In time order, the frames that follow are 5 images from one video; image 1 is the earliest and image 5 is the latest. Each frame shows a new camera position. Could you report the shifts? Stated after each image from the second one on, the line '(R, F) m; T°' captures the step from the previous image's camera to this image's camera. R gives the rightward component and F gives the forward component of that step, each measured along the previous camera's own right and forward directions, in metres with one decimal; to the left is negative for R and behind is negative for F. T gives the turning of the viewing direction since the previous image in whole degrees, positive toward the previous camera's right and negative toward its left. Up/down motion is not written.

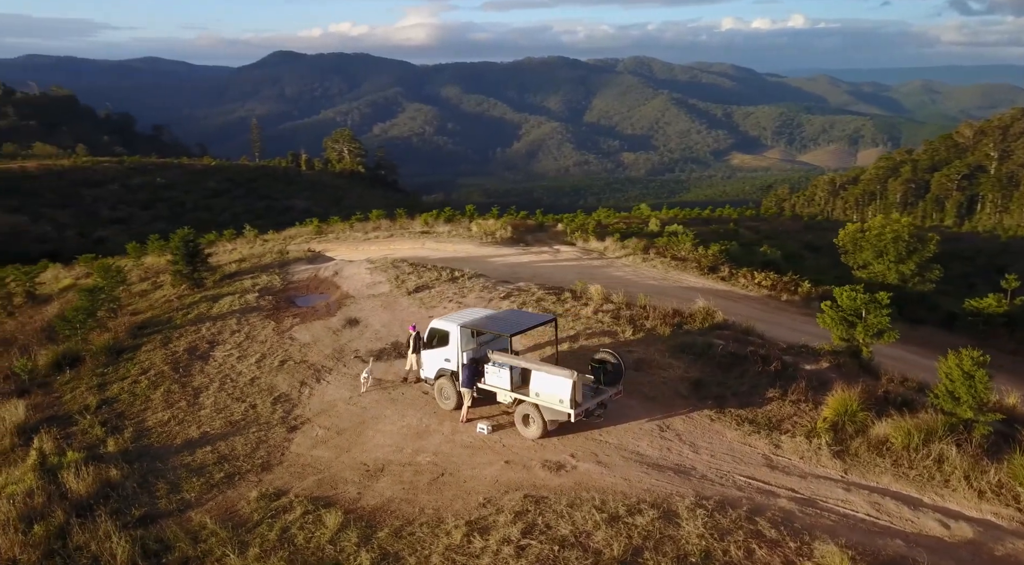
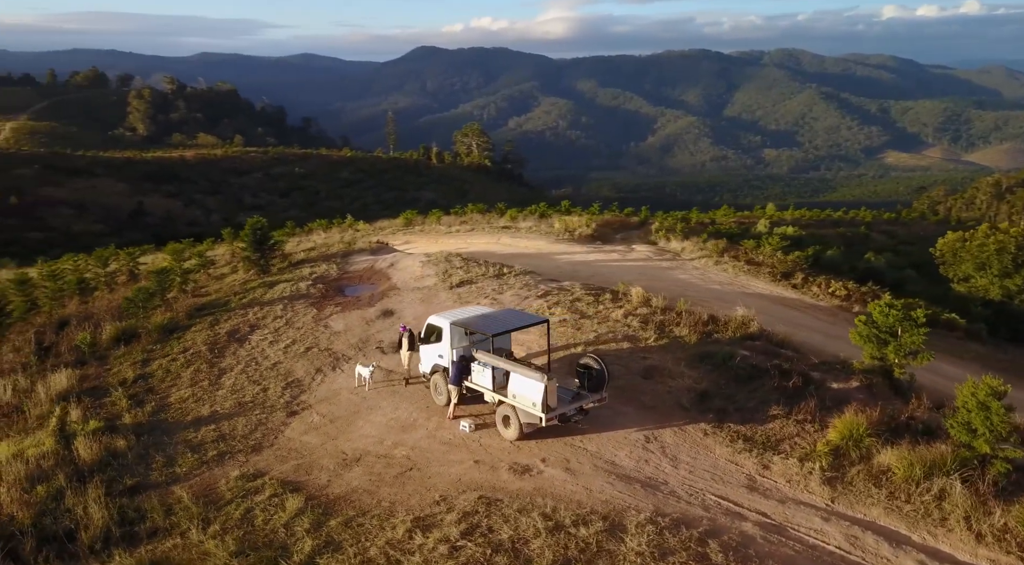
(+1.2, +0.2) m; -8°
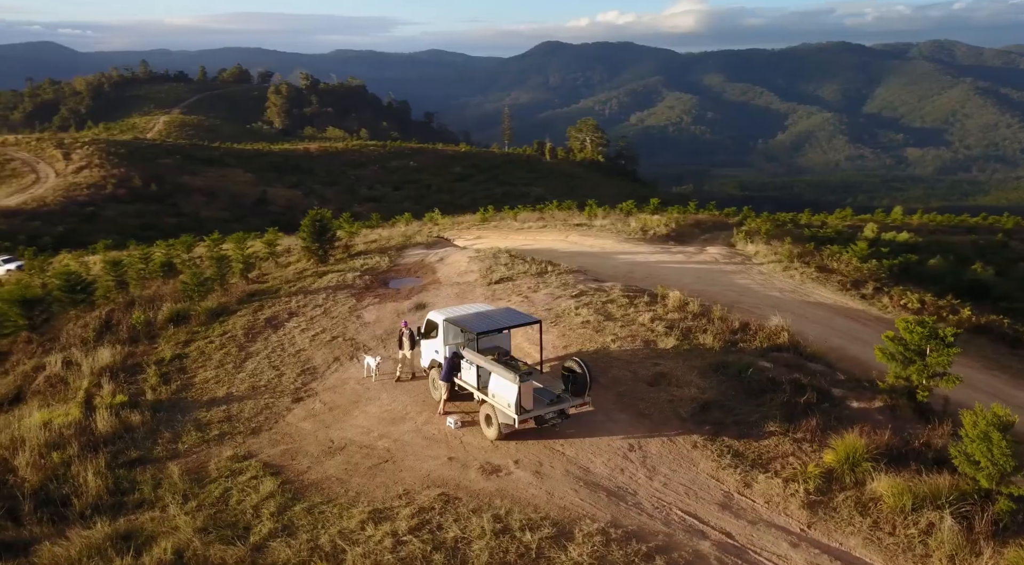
(+1.0, +0.1) m; -7°
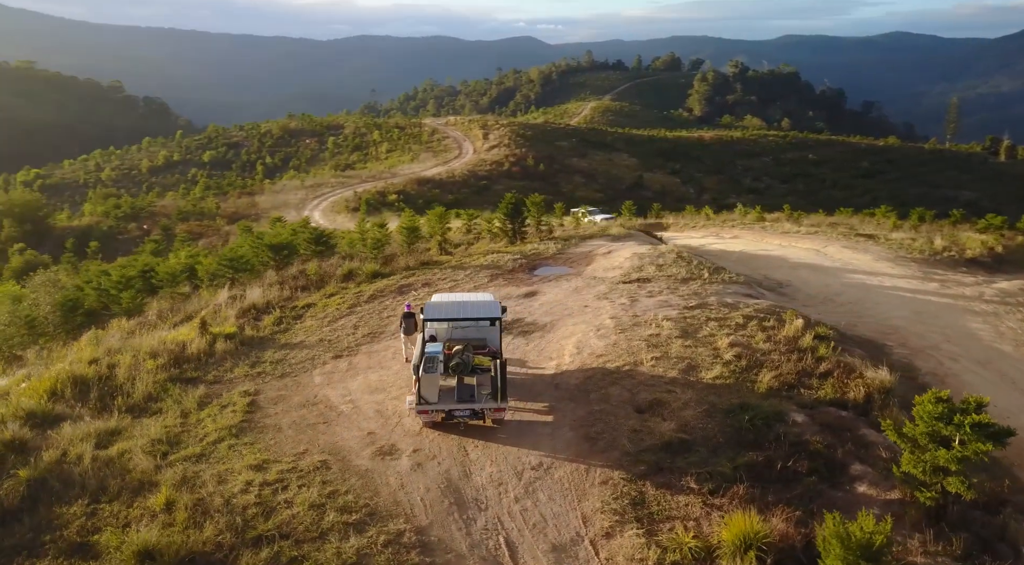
(+3.6, +0.9) m; -25°
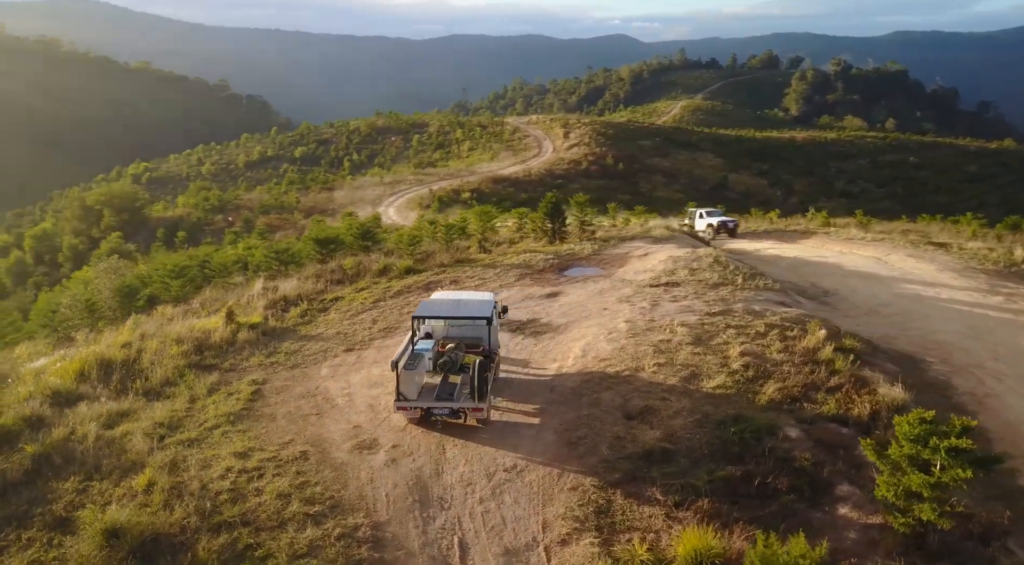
(+0.8, 0.0) m; -6°
